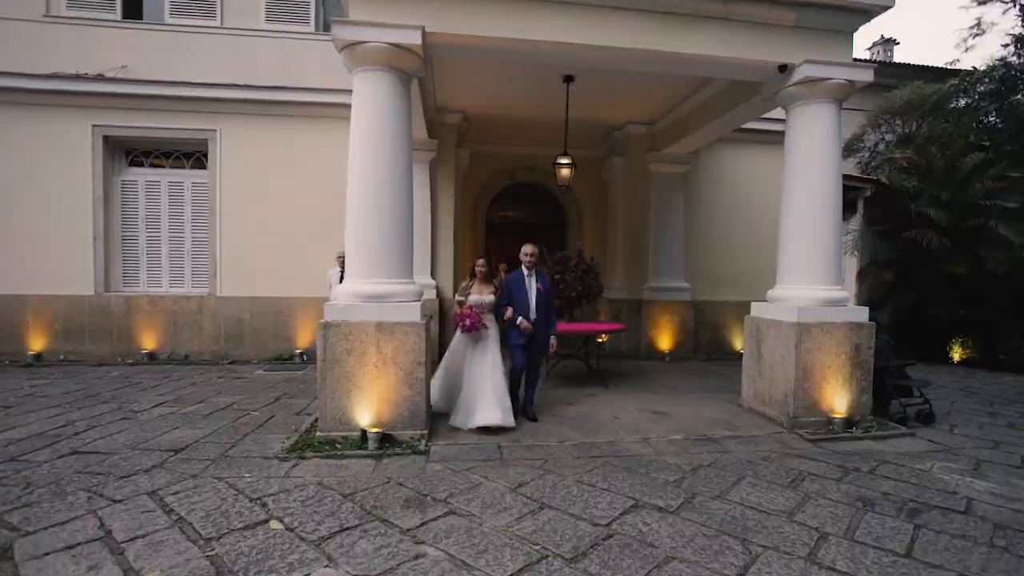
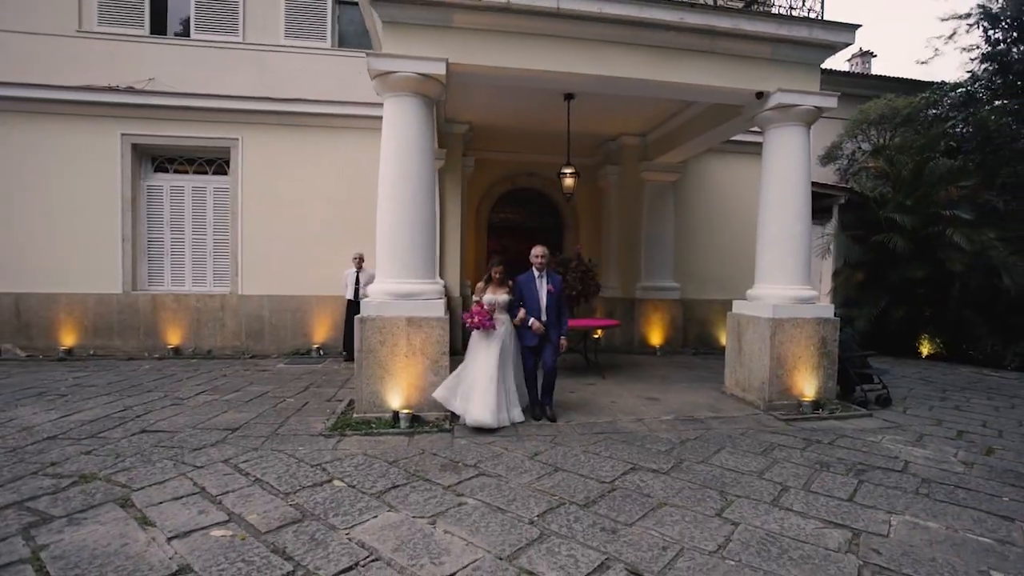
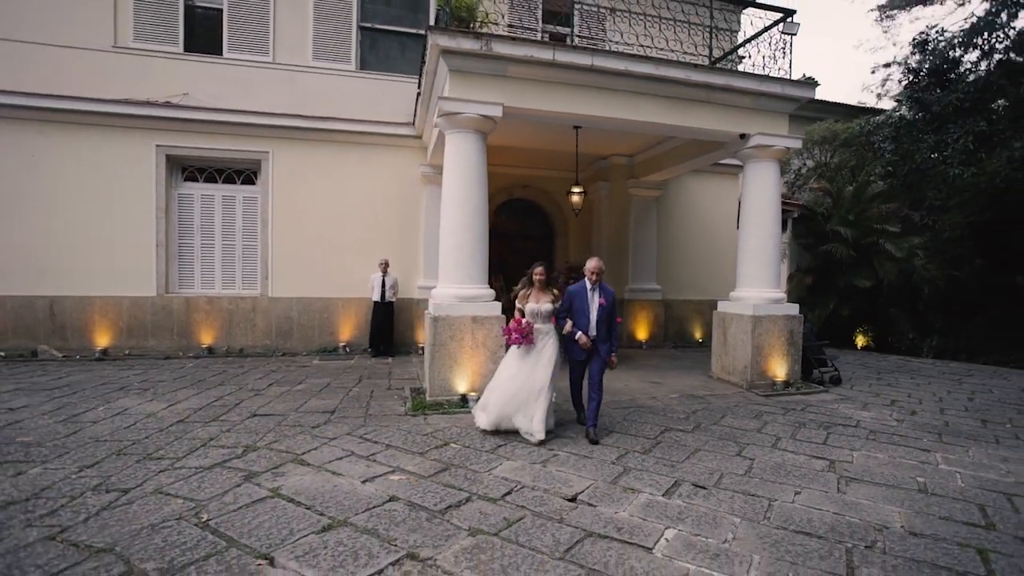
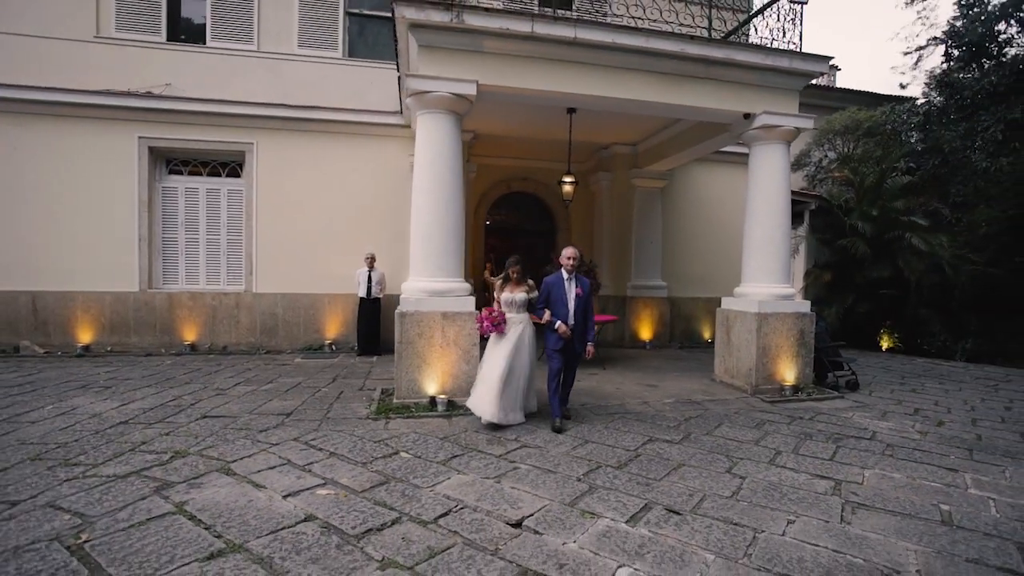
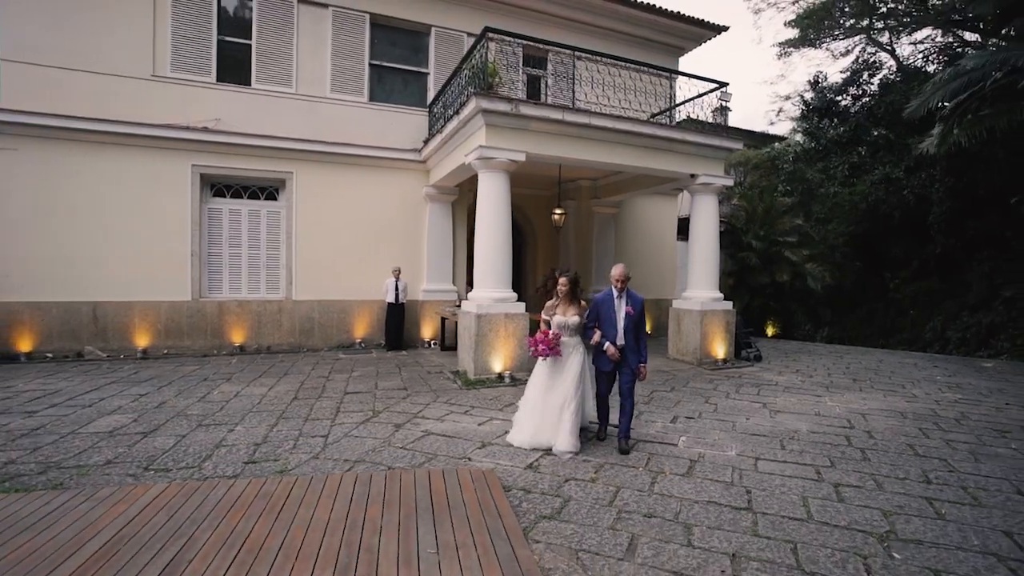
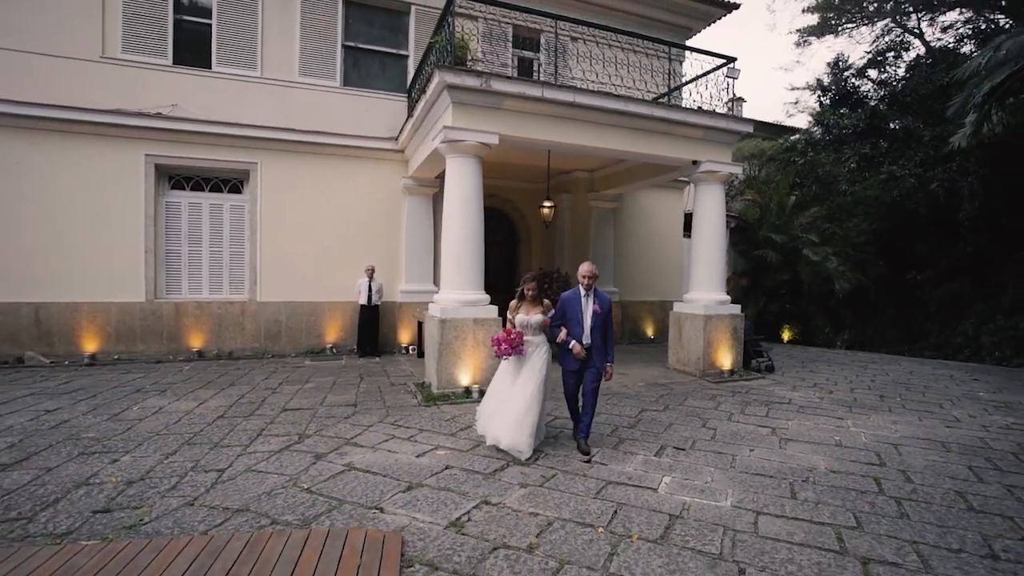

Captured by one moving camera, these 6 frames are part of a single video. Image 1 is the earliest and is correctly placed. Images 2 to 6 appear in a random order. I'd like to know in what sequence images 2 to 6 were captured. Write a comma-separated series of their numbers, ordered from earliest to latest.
2, 4, 3, 6, 5
